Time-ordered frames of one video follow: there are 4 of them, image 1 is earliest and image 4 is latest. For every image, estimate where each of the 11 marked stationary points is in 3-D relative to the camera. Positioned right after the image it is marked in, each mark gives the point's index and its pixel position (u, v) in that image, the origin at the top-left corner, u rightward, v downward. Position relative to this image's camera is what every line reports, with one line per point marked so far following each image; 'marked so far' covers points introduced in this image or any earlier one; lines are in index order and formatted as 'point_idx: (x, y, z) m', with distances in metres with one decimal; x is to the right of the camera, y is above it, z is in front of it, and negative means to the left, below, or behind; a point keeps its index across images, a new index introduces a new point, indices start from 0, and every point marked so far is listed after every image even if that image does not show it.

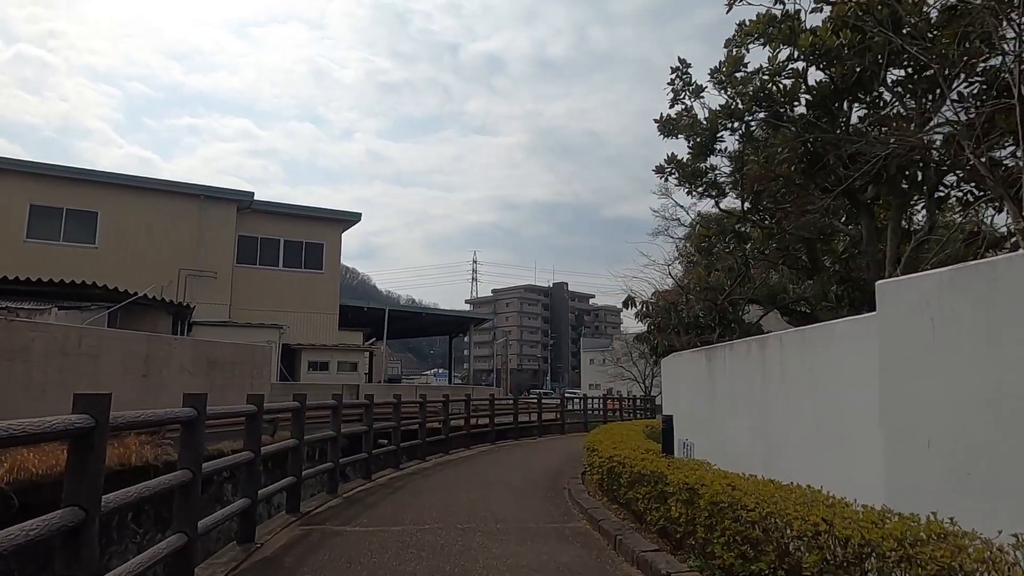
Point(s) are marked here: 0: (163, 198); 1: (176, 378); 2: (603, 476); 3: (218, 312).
0: (-10.0, +2.6, +19.0) m
1: (-7.4, -2.0, +14.6) m
2: (+0.9, -1.8, +6.5) m
3: (-8.6, -0.7, +19.3) m
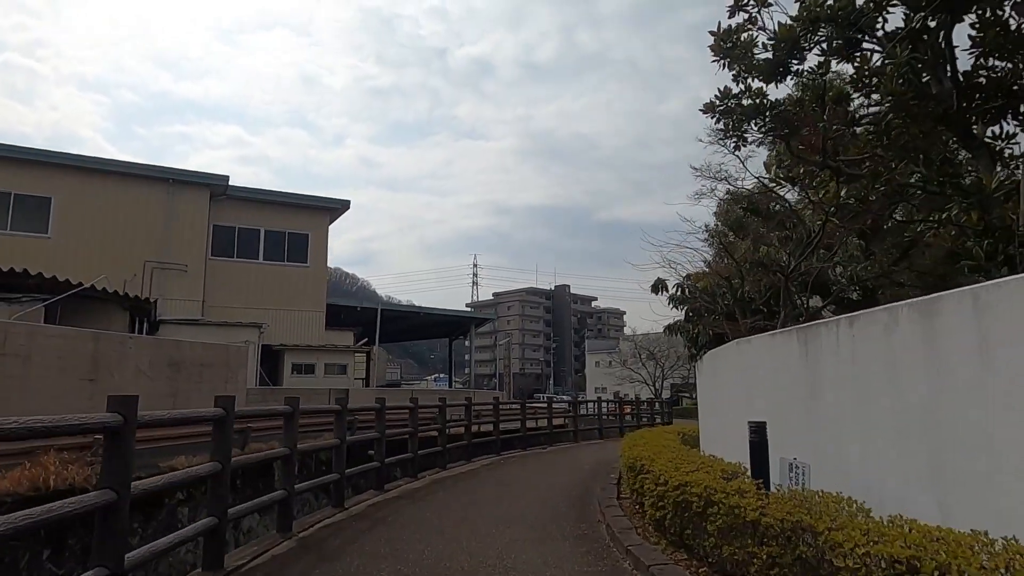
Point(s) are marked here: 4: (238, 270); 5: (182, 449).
0: (-9.9, +2.8, +17.0) m
1: (-7.3, -1.8, +12.7) m
2: (+1.0, -1.5, +4.5) m
3: (-8.4, -0.6, +17.3) m
4: (-7.6, +0.5, +18.4) m
5: (-5.4, -2.7, +10.9) m
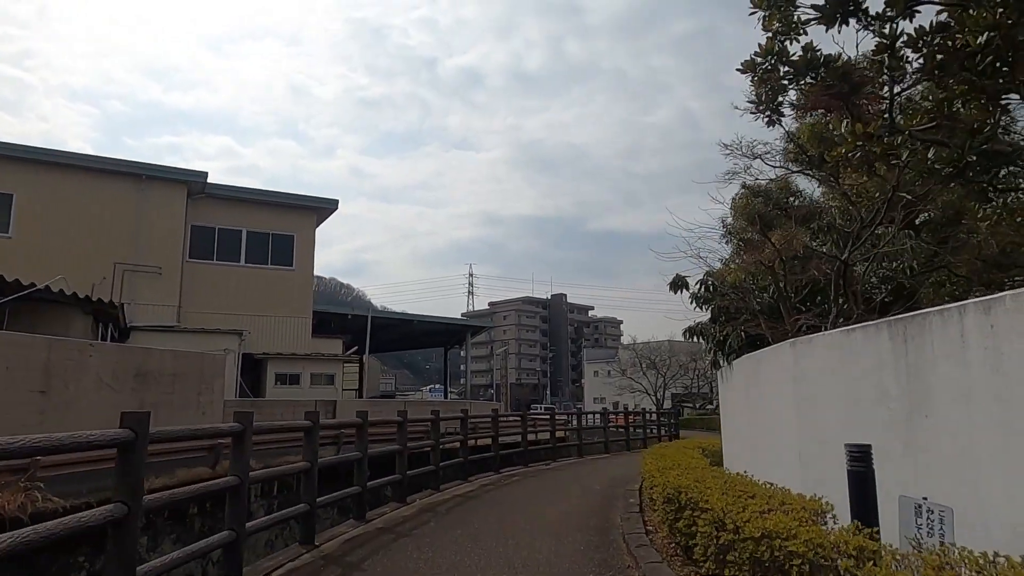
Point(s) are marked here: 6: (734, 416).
0: (-10.0, +2.6, +15.9) m
1: (-7.3, -1.9, +11.4) m
2: (+1.1, -1.4, +3.3) m
3: (-8.5, -0.7, +16.1) m
4: (-7.7, +0.4, +17.2) m
5: (-5.4, -2.7, +9.7) m
6: (+2.6, -1.5, +7.6) m
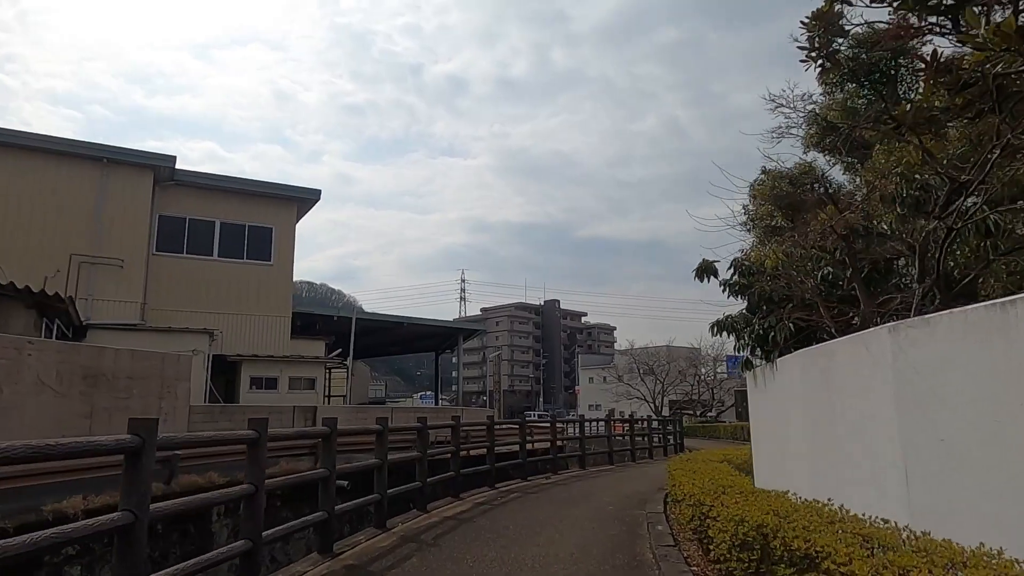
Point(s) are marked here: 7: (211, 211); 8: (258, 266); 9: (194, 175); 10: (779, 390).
0: (-10.0, +2.8, +14.5) m
1: (-7.3, -1.7, +10.0) m
2: (+1.2, -1.2, +2.0) m
3: (-8.6, -0.6, +14.7) m
4: (-7.8, +0.5, +15.8) m
5: (-5.4, -2.5, +8.3) m
6: (+2.6, -1.3, +6.3) m
7: (-7.4, +1.9, +16.3) m
8: (-6.4, +0.5, +16.6) m
9: (-7.7, +2.7, +16.0) m
10: (+2.6, -1.0, +6.3) m
